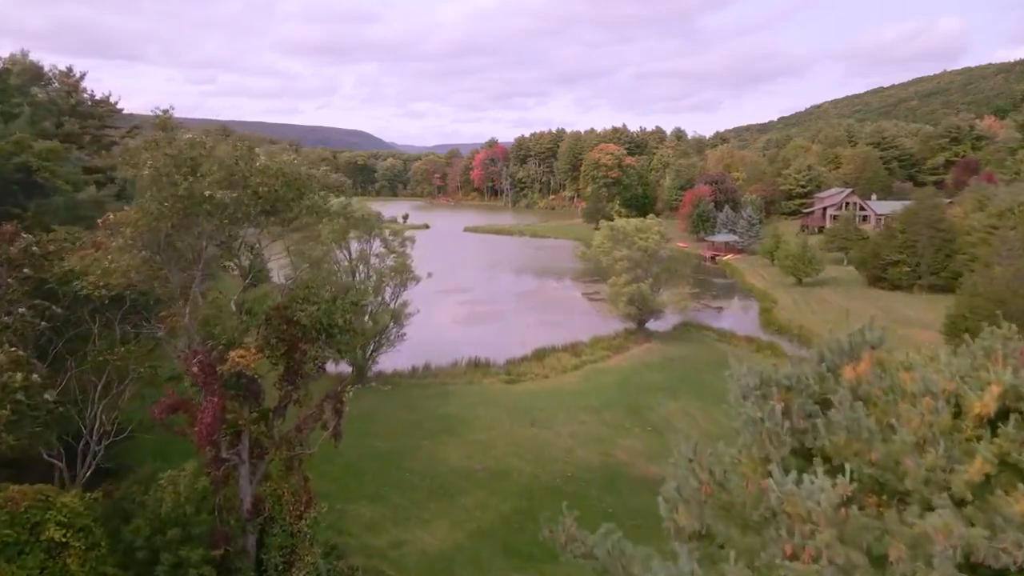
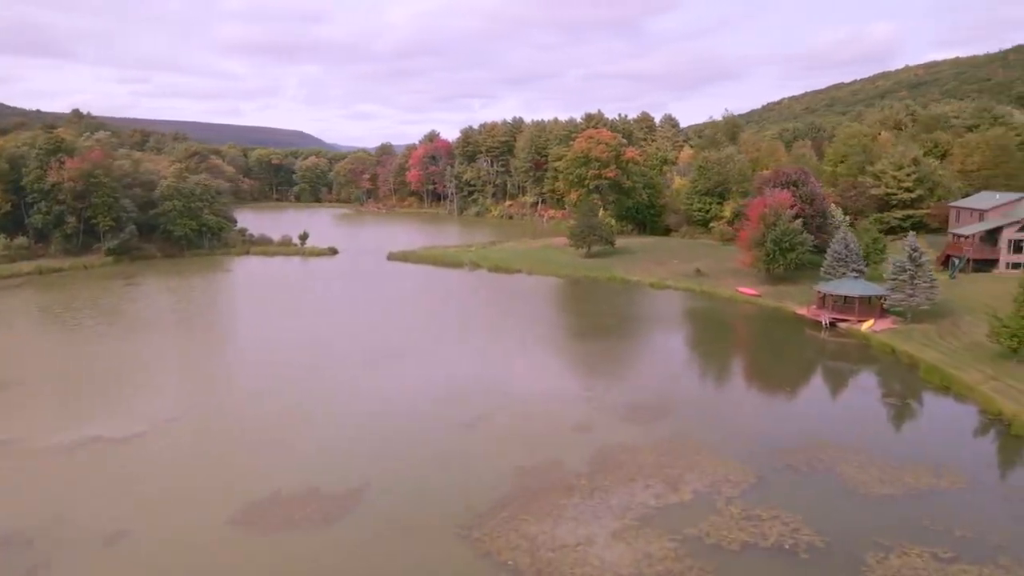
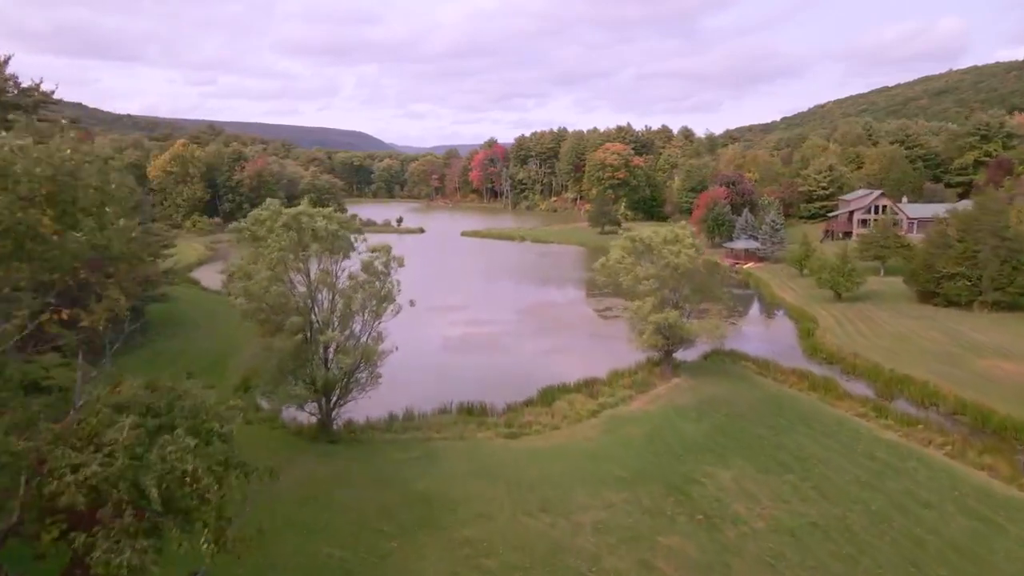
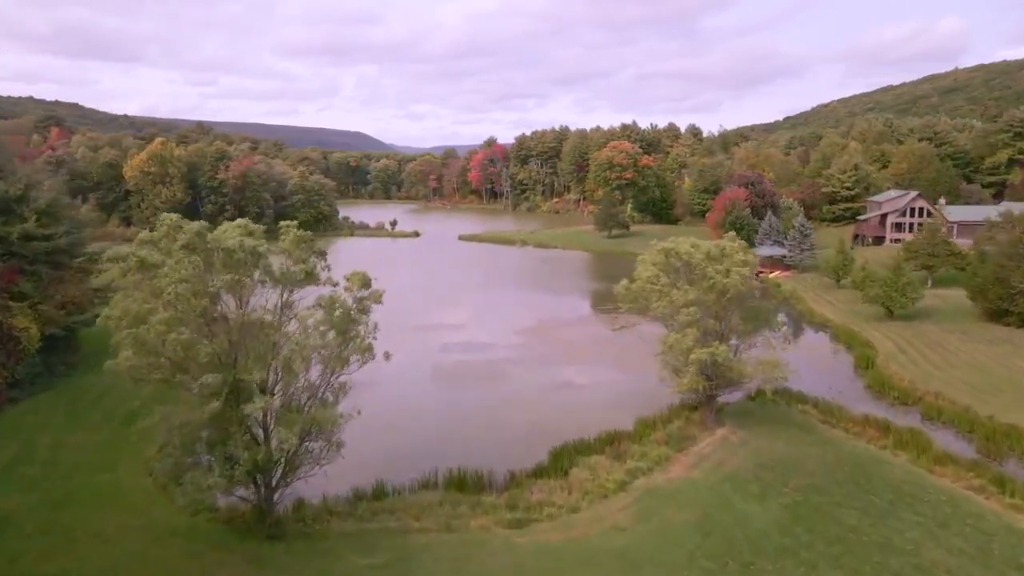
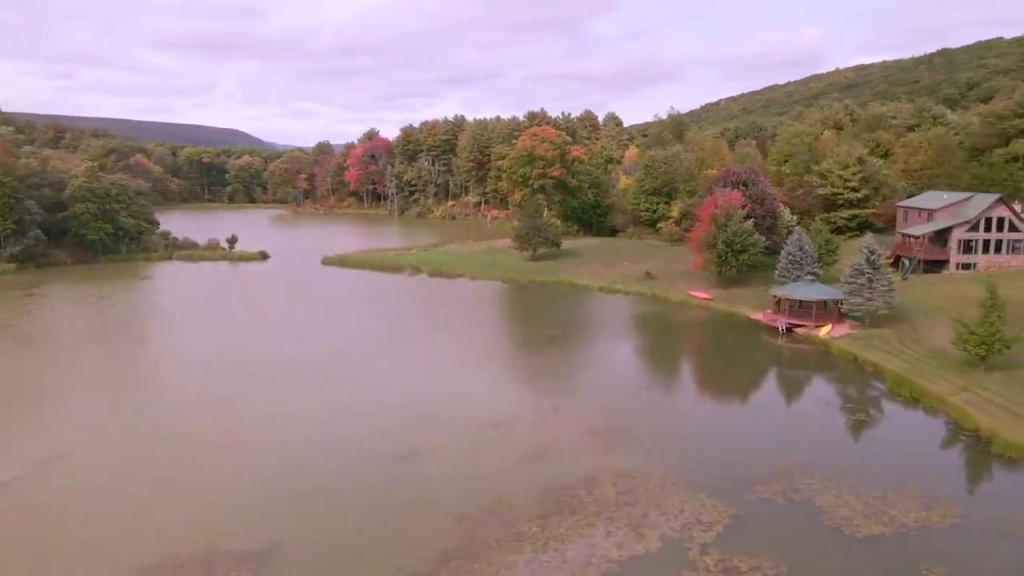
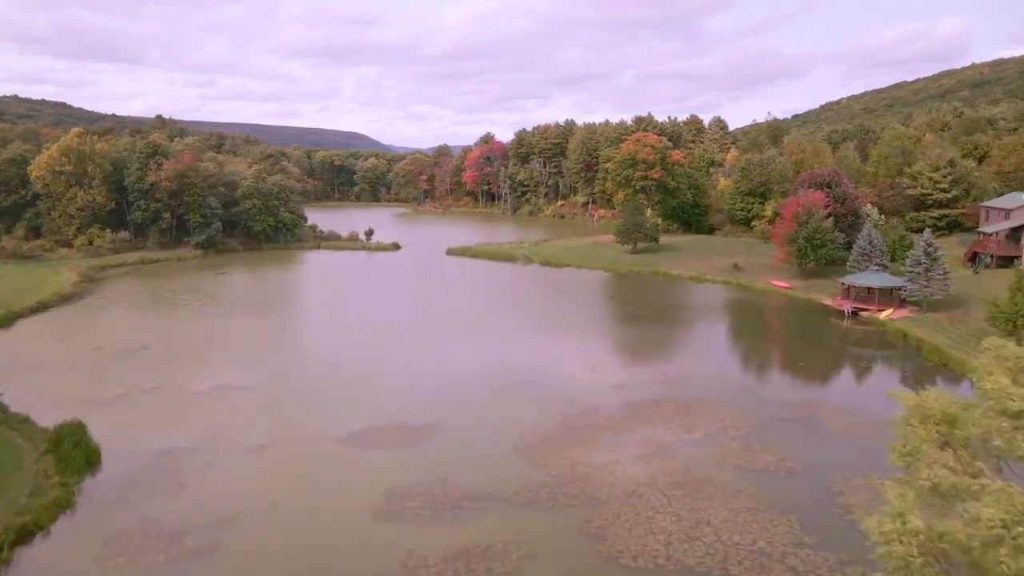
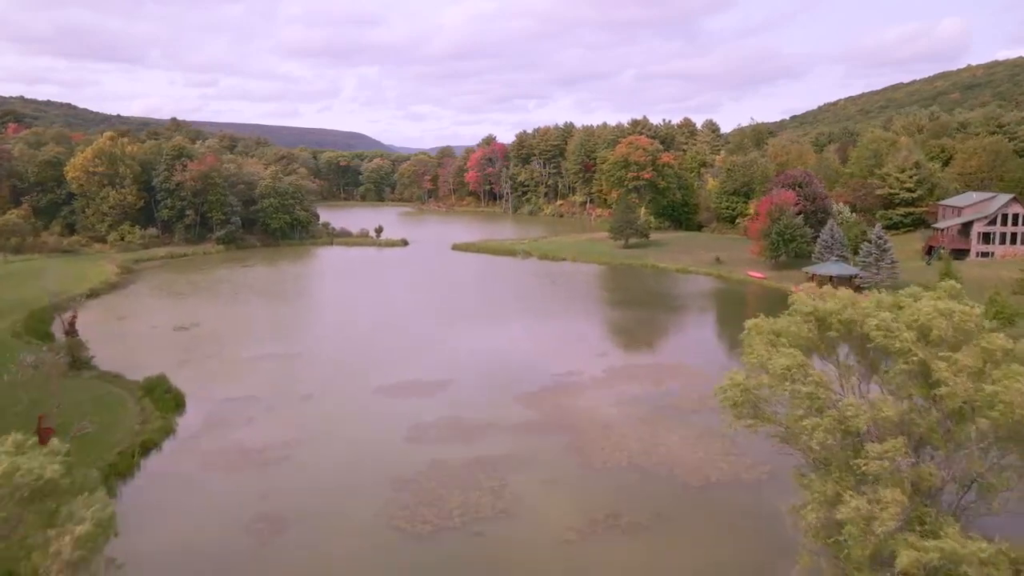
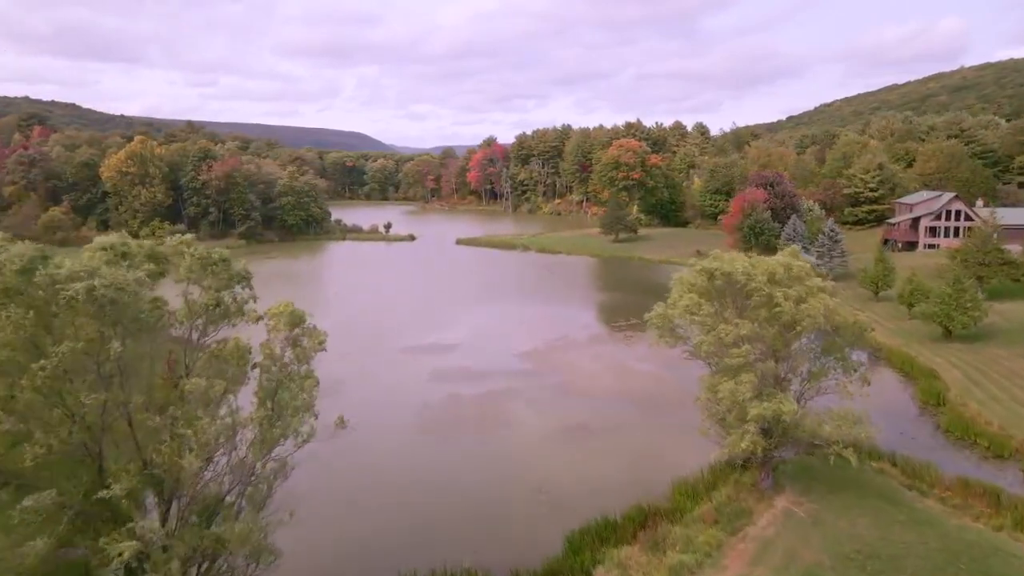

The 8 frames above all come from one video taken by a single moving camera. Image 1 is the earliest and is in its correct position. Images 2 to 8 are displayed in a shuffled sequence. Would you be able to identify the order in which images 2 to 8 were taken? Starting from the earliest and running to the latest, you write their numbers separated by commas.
3, 4, 8, 7, 6, 2, 5
